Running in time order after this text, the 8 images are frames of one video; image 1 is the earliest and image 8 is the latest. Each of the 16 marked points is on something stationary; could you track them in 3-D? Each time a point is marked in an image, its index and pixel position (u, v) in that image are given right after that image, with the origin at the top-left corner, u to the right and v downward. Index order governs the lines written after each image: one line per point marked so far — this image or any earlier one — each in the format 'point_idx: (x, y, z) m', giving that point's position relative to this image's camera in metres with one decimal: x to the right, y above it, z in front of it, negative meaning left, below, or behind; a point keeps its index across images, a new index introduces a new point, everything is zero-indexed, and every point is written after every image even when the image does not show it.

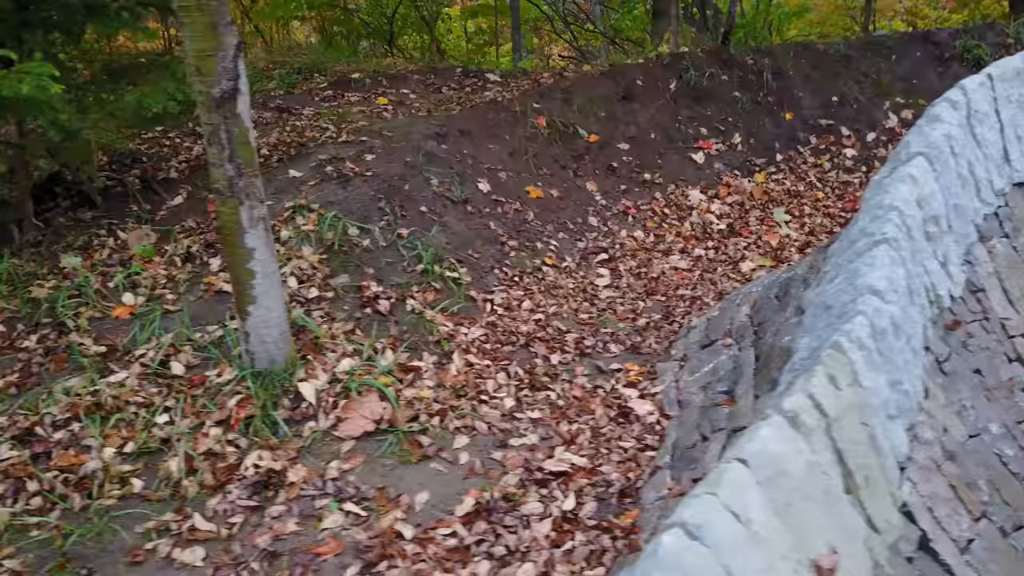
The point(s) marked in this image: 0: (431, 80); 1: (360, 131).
0: (-1.2, +3.1, +9.9) m
1: (-1.7, +1.8, +7.5) m
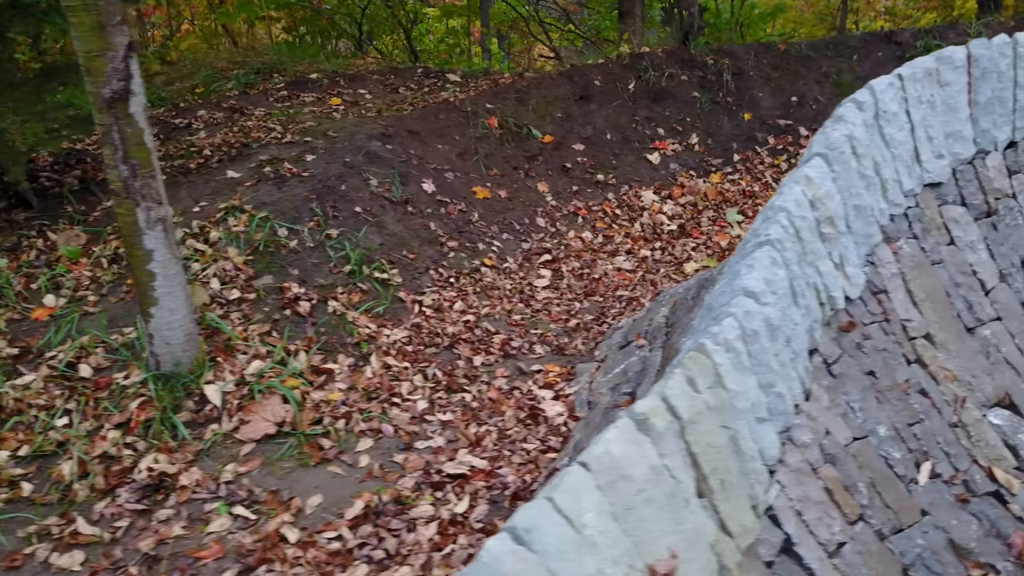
0: (-1.8, +3.0, +9.8) m
1: (-2.3, +1.7, +7.5) m
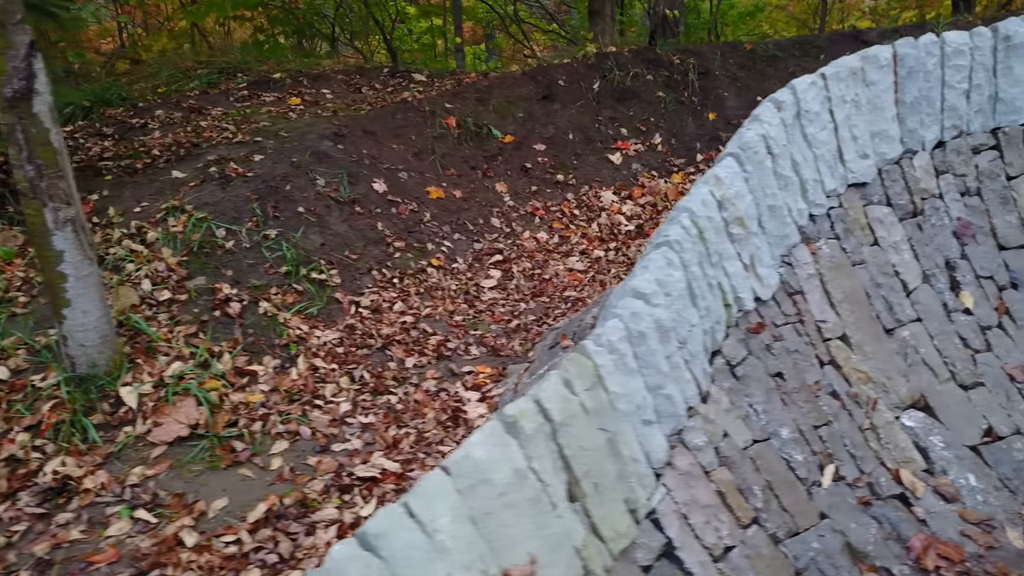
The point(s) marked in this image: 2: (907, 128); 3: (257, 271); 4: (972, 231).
0: (-2.3, +3.0, +9.8) m
1: (-2.8, +1.7, +7.4) m
2: (+2.6, +1.1, +4.4) m
3: (-2.0, +0.1, +5.4) m
4: (+3.0, +0.4, +4.4) m
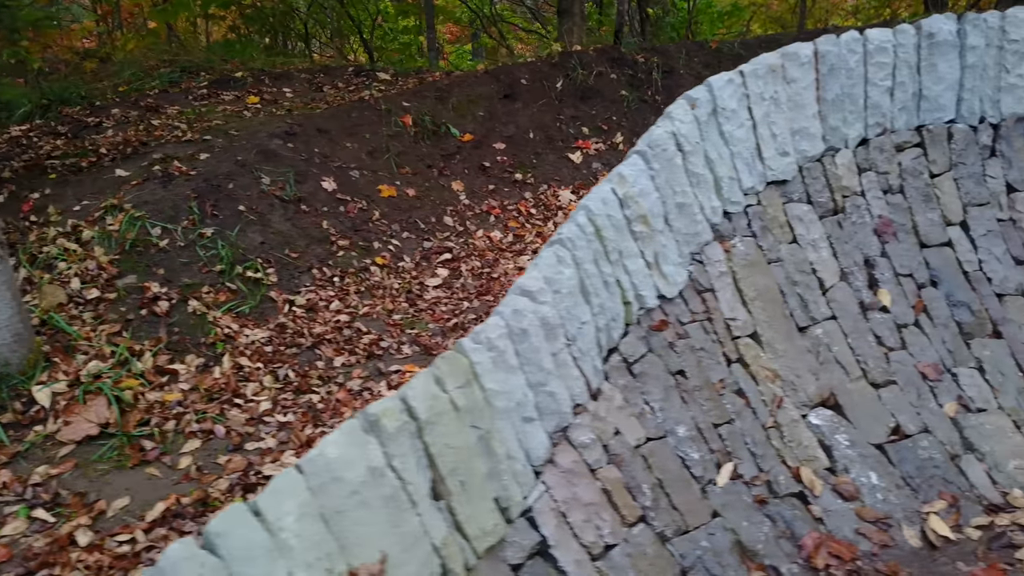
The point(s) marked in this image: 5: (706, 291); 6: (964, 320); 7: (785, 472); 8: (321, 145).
0: (-2.8, +3.0, +9.8) m
1: (-3.3, +1.8, +7.4) m
2: (+2.1, +1.1, +4.4) m
3: (-2.6, +0.1, +5.3) m
4: (+2.5, +0.4, +4.4) m
5: (+1.1, 0.0, +3.8) m
6: (+2.8, -0.2, +4.1) m
7: (+1.4, -0.9, +3.4) m
8: (-2.1, +1.6, +7.4) m
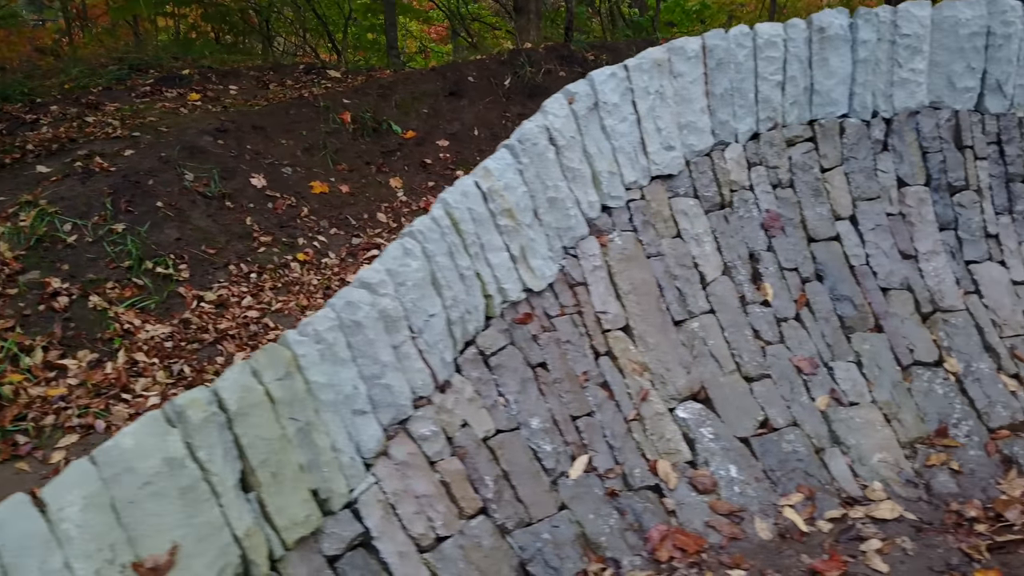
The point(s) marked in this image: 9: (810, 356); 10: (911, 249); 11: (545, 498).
0: (-3.6, +3.1, +9.8) m
1: (-4.1, +1.8, +7.4) m
2: (+1.4, +1.1, +4.4) m
3: (-3.3, +0.2, +5.3) m
4: (+1.7, +0.4, +4.4) m
5: (+0.4, 0.0, +3.8) m
6: (+2.1, -0.2, +4.1) m
7: (+0.7, -0.9, +3.4) m
8: (-2.9, +1.6, +7.4) m
9: (+1.8, -0.4, +4.0) m
10: (+2.6, +0.3, +4.4) m
11: (+0.2, -1.0, +3.2) m
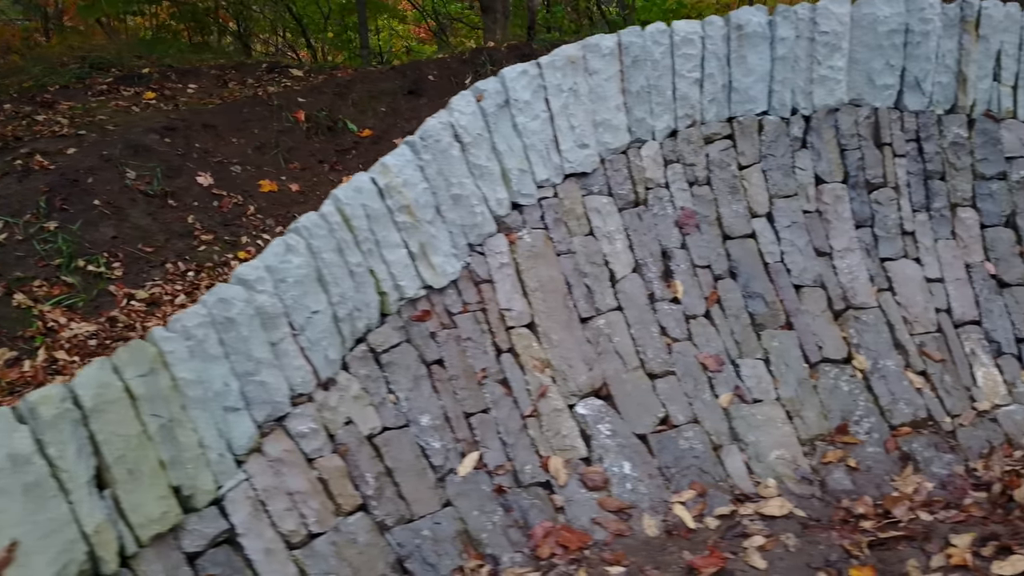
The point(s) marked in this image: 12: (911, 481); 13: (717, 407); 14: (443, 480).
0: (-4.1, +3.1, +9.7) m
1: (-4.7, +1.8, +7.4) m
2: (+0.8, +1.1, +4.4) m
3: (-3.9, +0.2, +5.3) m
4: (+1.2, +0.4, +4.4) m
5: (-0.2, 0.0, +3.8) m
6: (+1.5, -0.1, +4.1) m
7: (+0.1, -0.9, +3.4) m
8: (-3.4, +1.6, +7.4) m
9: (+1.2, -0.4, +4.0) m
10: (+2.0, +0.3, +4.4) m
11: (-0.4, -1.0, +3.2) m
12: (+2.1, -1.0, +3.5) m
13: (+1.2, -0.7, +3.8) m
14: (-0.3, -0.9, +3.3) m
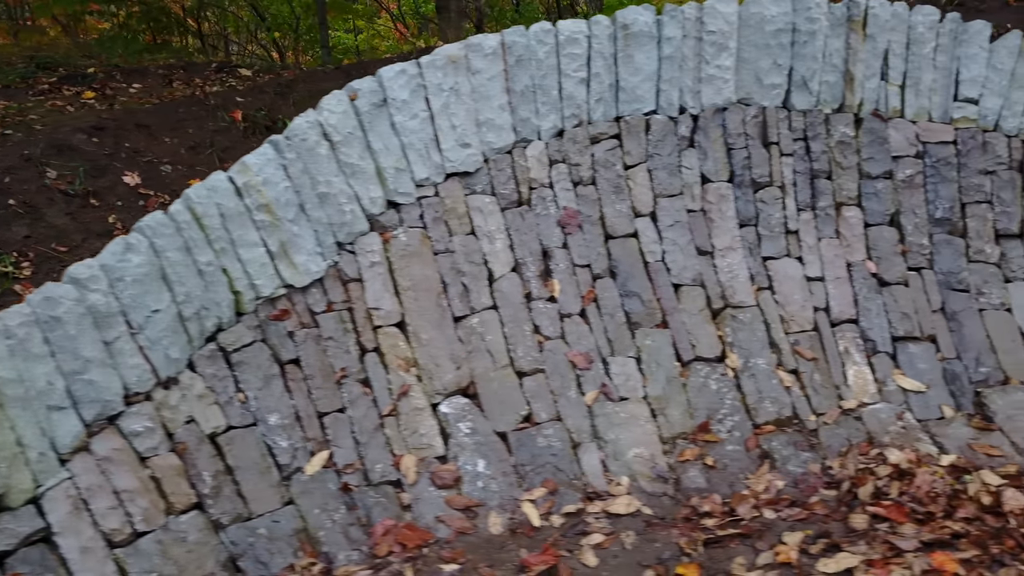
0: (-4.9, +3.1, +9.7) m
1: (-5.4, +1.8, +7.4) m
2: (0.0, +1.1, +4.4) m
3: (-4.6, +0.2, +5.3) m
4: (+0.4, +0.4, +4.4) m
5: (-0.9, 0.0, +3.8) m
6: (+0.8, -0.1, +4.2) m
7: (-0.6, -0.9, +3.4) m
8: (-4.2, +1.6, +7.4) m
9: (+0.5, -0.4, +4.0) m
10: (+1.3, +0.3, +4.4) m
11: (-1.2, -1.0, +3.2) m
12: (+1.3, -1.0, +3.5) m
13: (+0.4, -0.7, +3.8) m
14: (-1.1, -0.9, +3.3) m
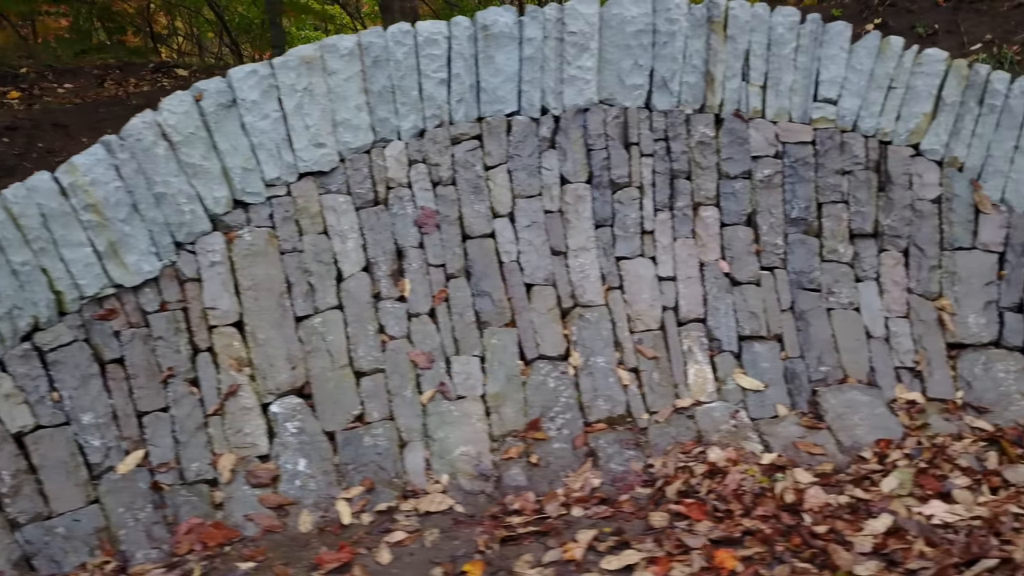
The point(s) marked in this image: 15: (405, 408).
0: (-5.9, +3.1, +9.7) m
1: (-6.4, +1.8, +7.4) m
2: (-0.9, +1.1, +4.5) m
3: (-5.6, +0.2, +5.3) m
4: (-0.5, +0.4, +4.4) m
5: (-1.9, 0.0, +3.9) m
6: (-0.2, -0.1, +4.2) m
7: (-1.6, -0.9, +3.5) m
8: (-5.2, +1.6, +7.4) m
9: (-0.5, -0.4, +4.0) m
10: (+0.3, +0.3, +4.4) m
11: (-2.1, -1.0, +3.2) m
12: (+0.4, -1.0, +3.5) m
13: (-0.5, -0.7, +3.8) m
14: (-2.0, -0.9, +3.3) m
15: (-0.6, -0.7, +3.8) m
